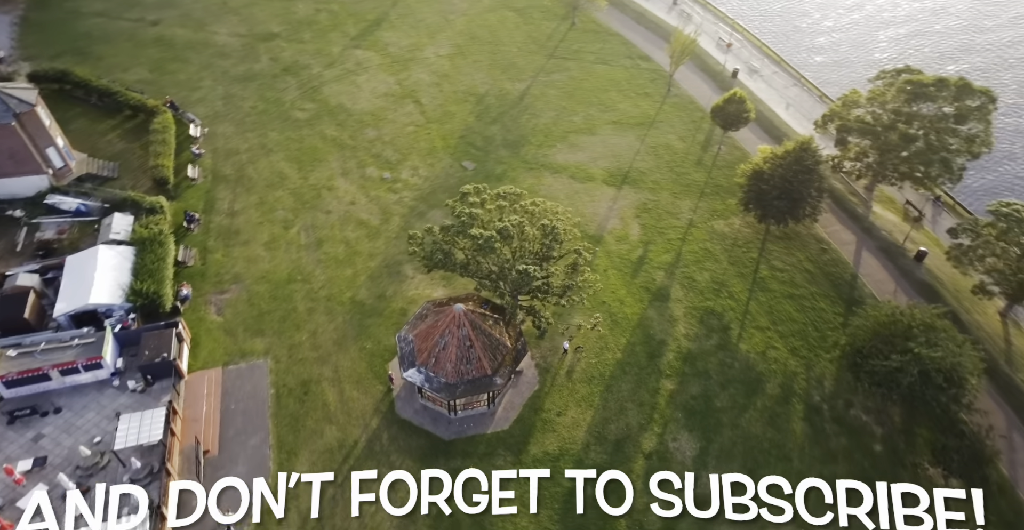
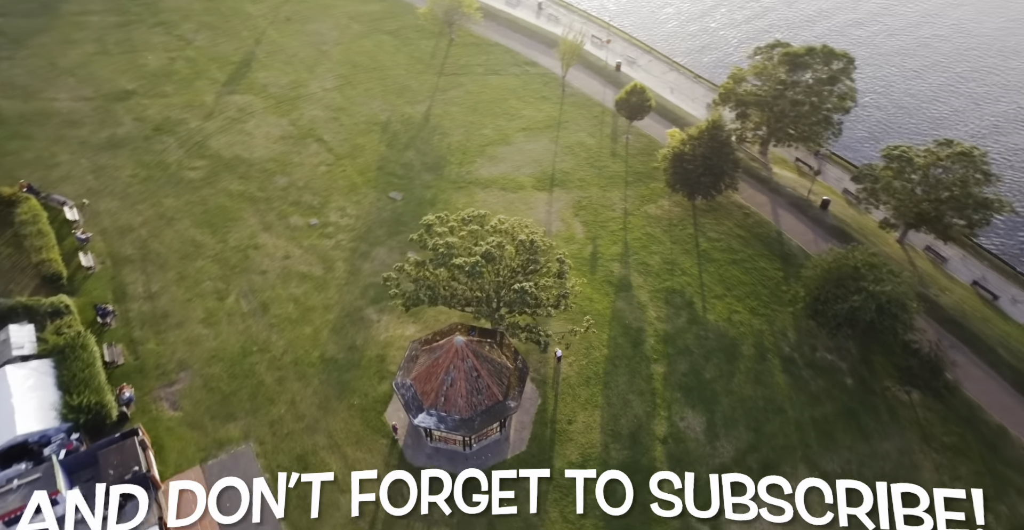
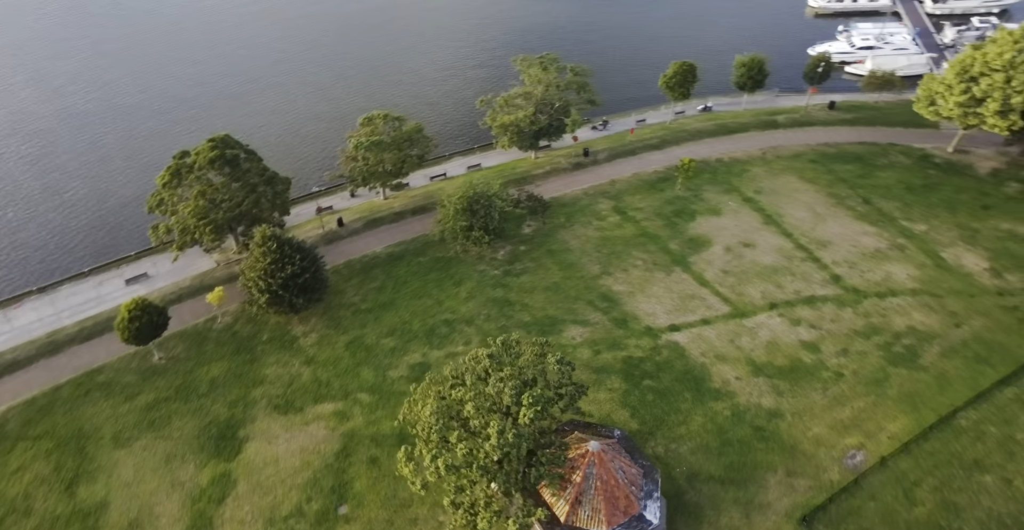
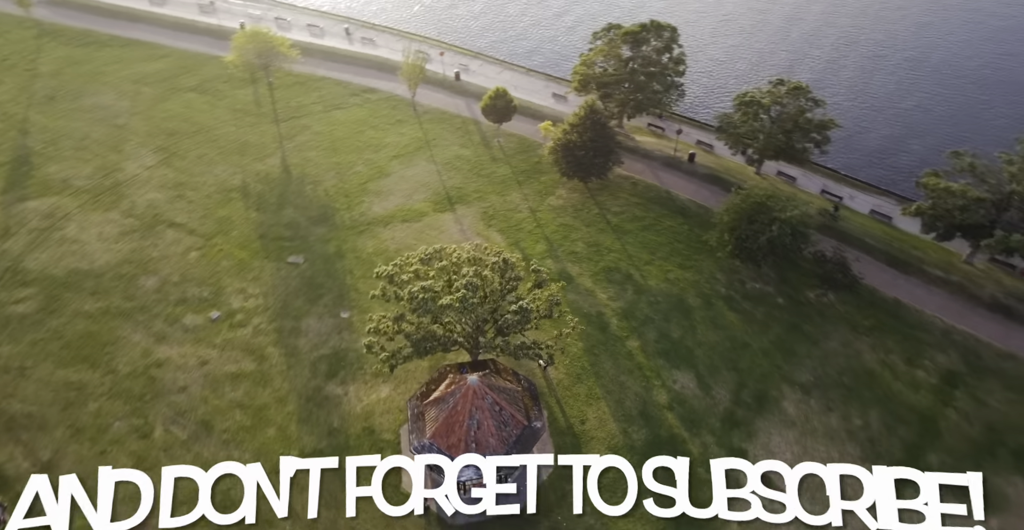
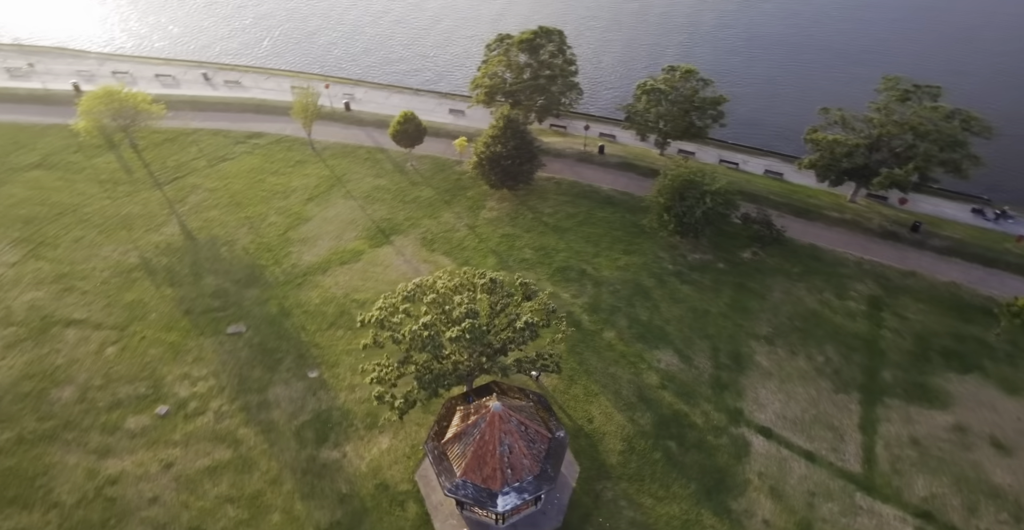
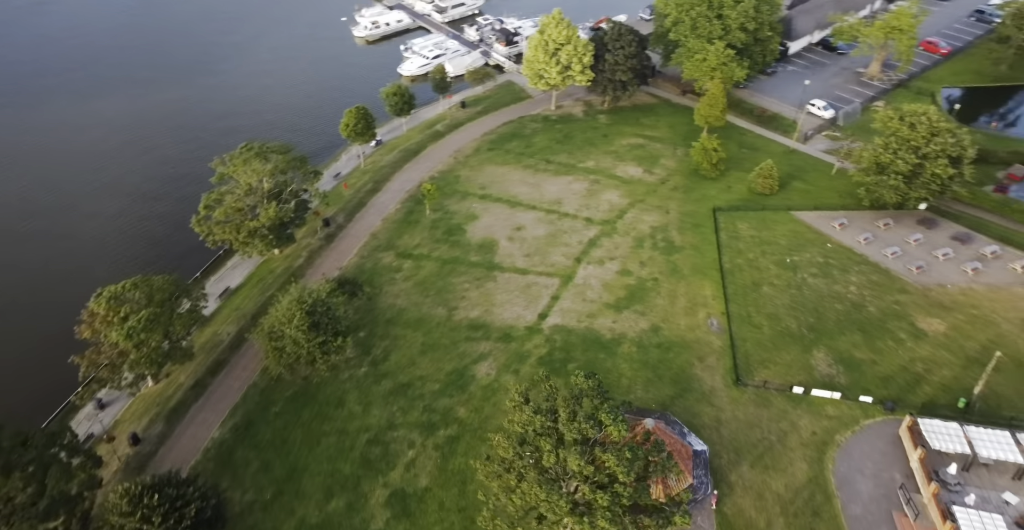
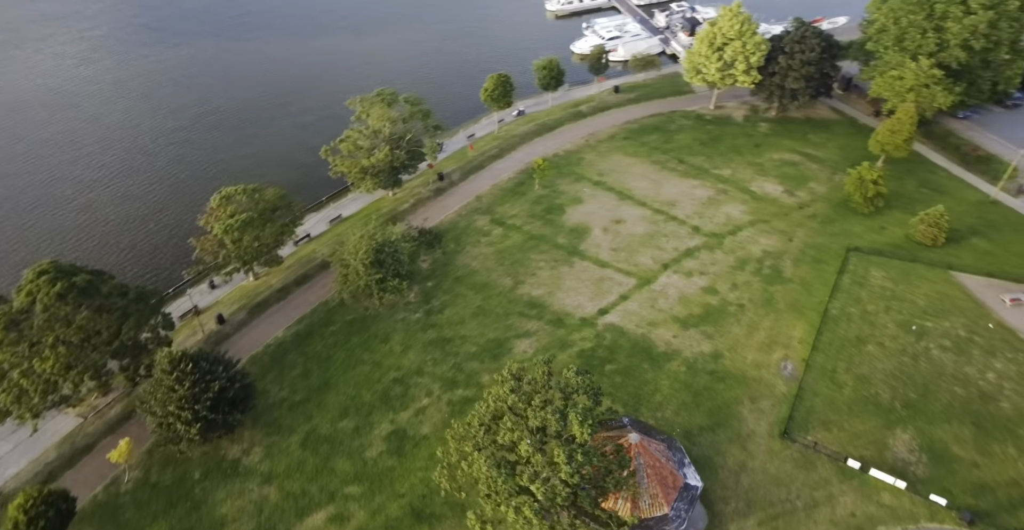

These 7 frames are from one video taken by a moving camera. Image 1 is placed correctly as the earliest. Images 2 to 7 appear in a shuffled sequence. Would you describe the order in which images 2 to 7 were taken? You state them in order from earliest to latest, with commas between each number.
2, 4, 5, 3, 7, 6
